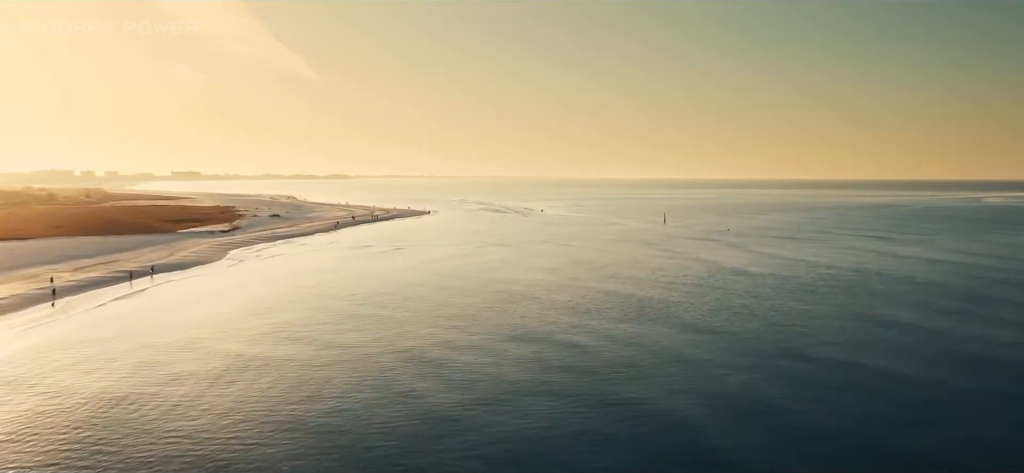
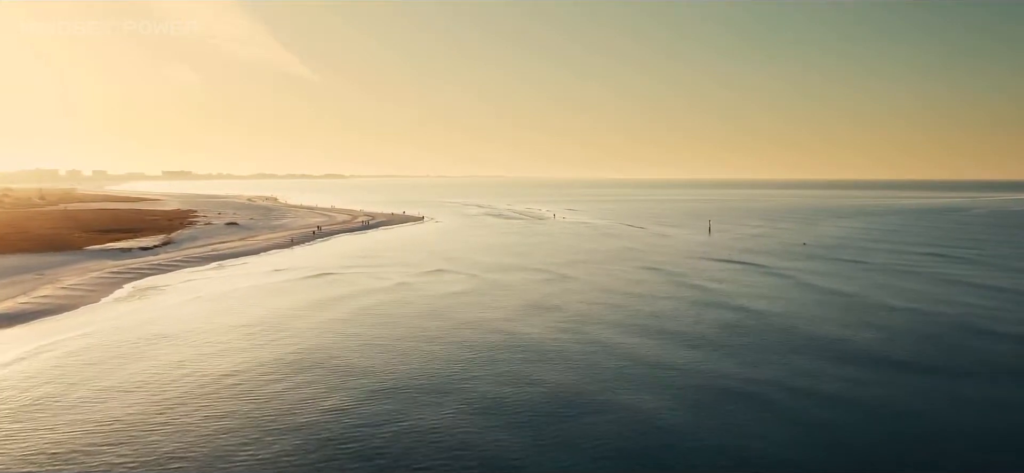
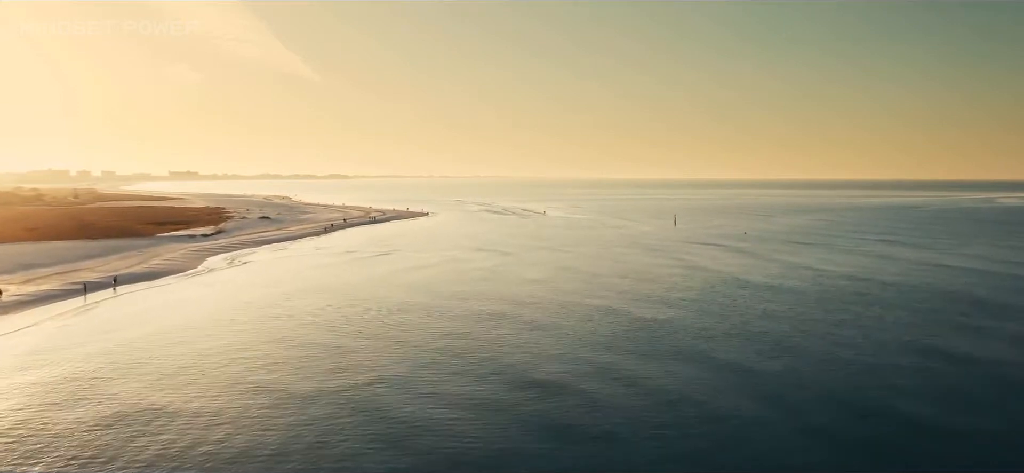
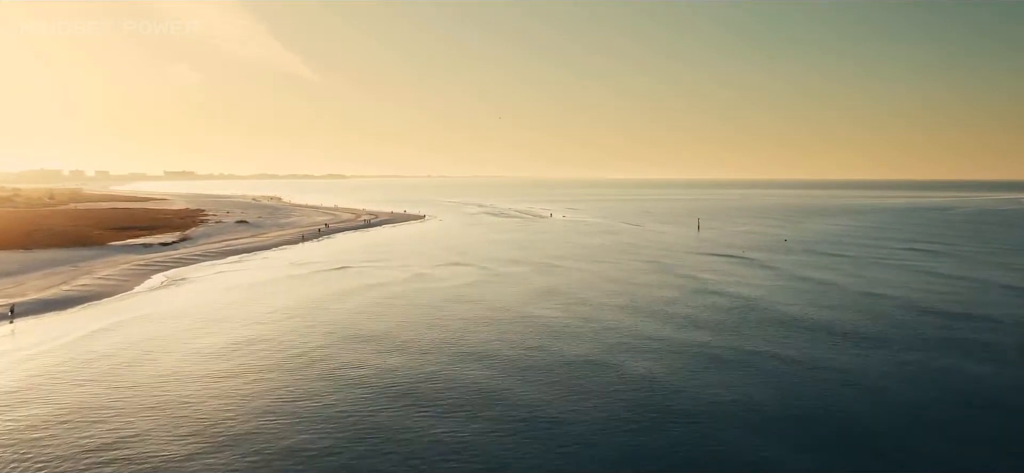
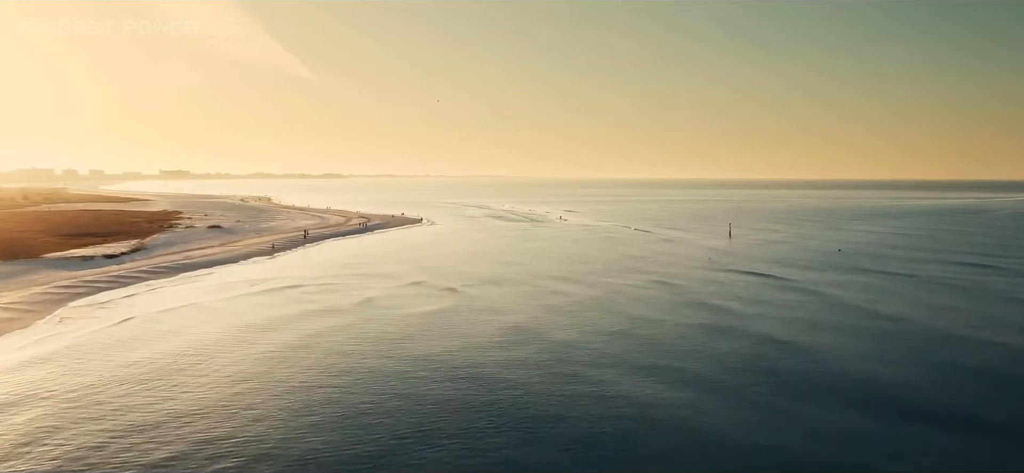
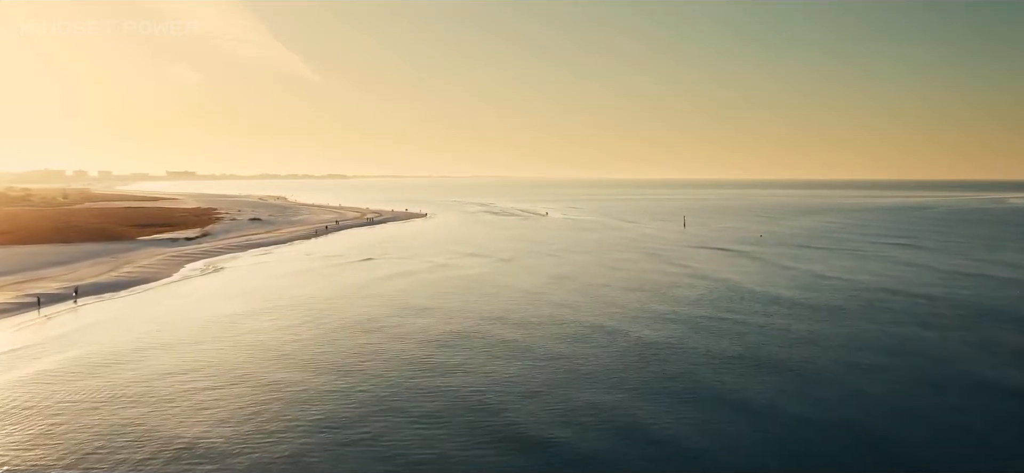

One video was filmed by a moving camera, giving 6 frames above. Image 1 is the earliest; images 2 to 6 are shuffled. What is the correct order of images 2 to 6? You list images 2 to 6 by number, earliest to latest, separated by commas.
3, 6, 4, 2, 5
